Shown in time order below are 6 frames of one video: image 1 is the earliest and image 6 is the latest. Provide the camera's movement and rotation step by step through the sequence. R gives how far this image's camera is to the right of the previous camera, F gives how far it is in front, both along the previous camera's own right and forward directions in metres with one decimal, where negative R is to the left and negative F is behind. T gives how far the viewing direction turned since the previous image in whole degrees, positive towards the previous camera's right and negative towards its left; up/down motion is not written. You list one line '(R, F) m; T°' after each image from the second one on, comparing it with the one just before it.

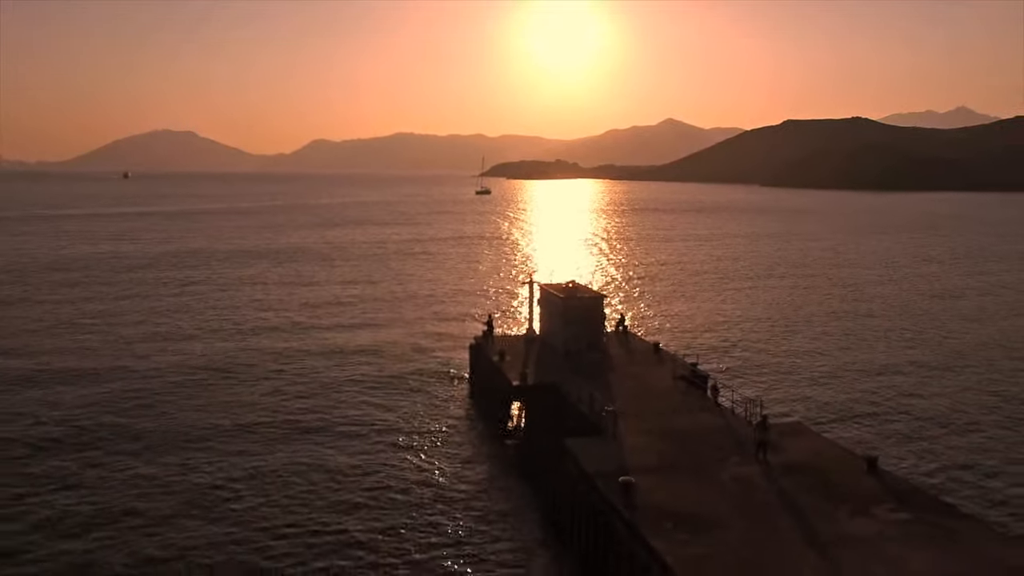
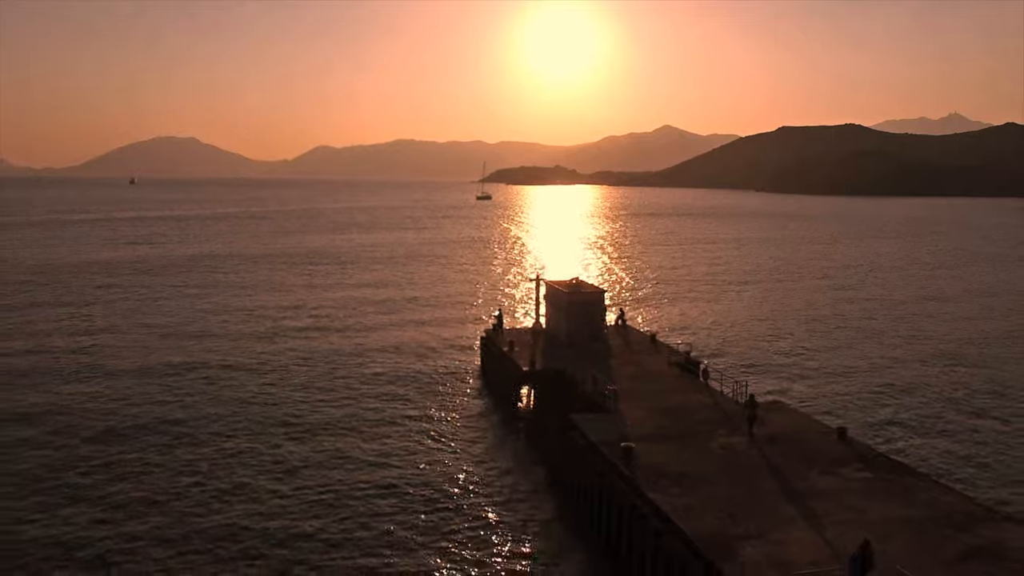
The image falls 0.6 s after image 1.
(-0.6, -3.2) m; 0°
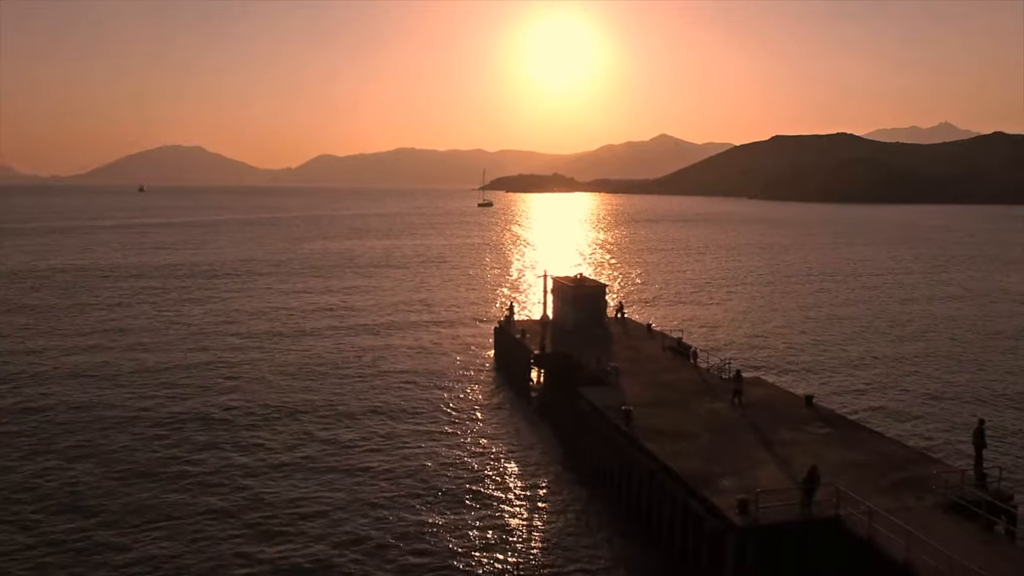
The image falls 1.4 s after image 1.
(-0.8, -4.6) m; 0°
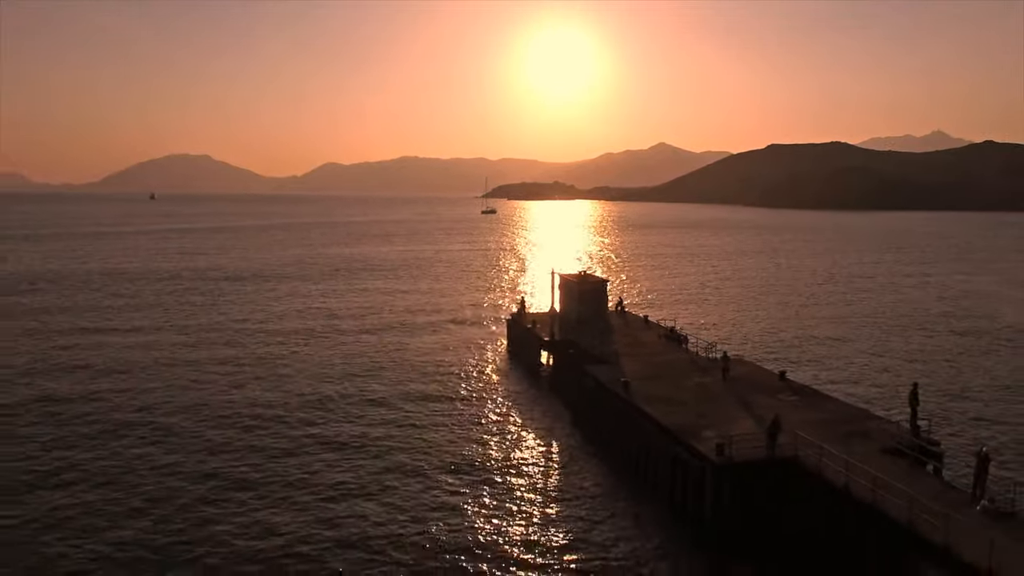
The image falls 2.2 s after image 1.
(-0.8, -5.1) m; 0°
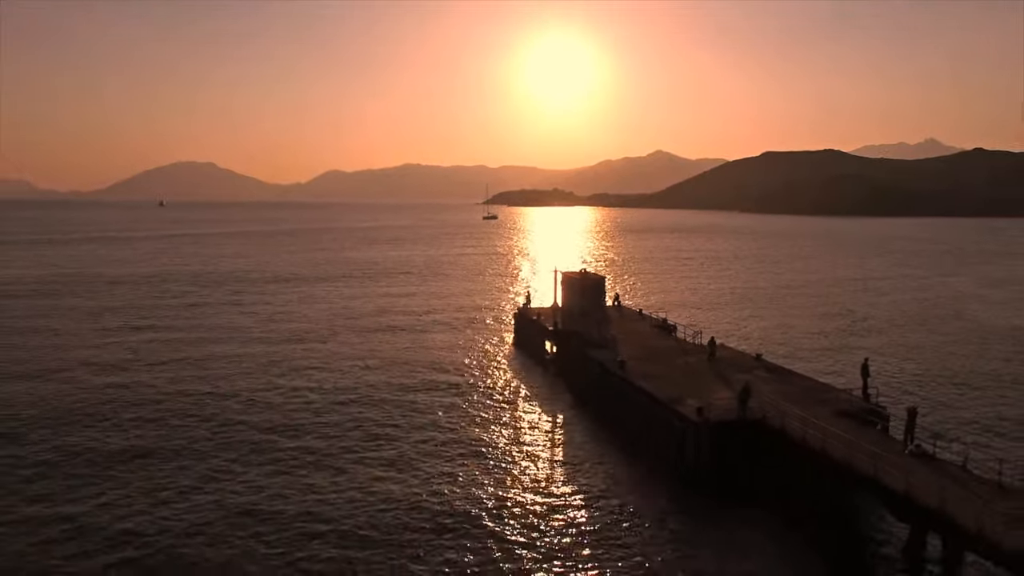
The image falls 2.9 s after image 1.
(-0.5, -4.8) m; 0°
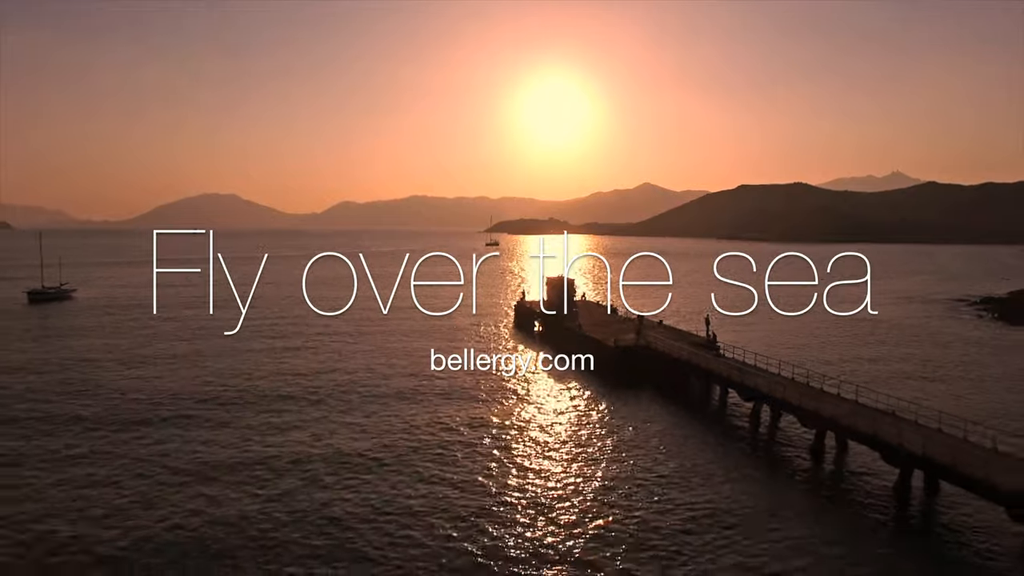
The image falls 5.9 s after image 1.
(-0.2, -25.6) m; 0°
